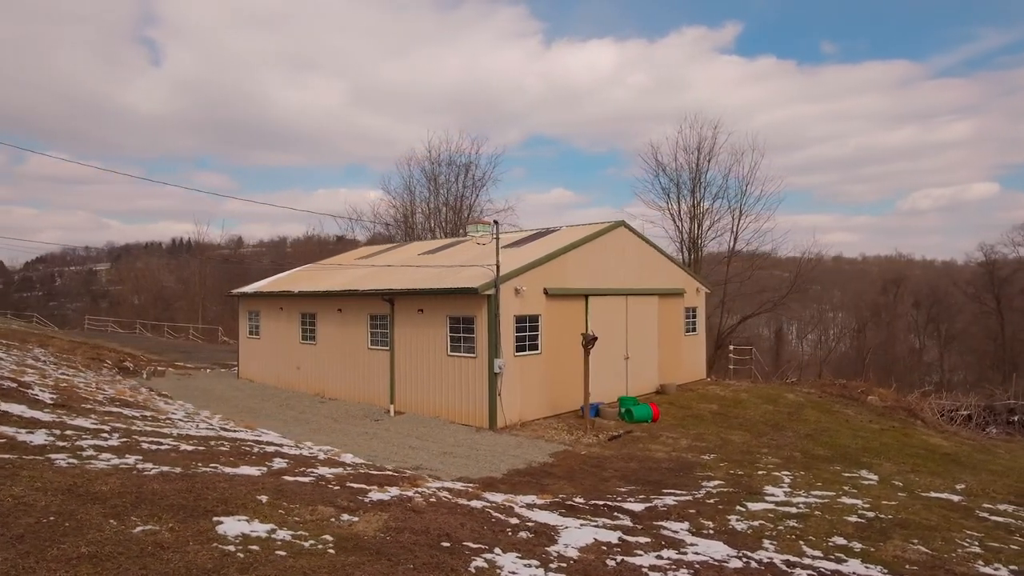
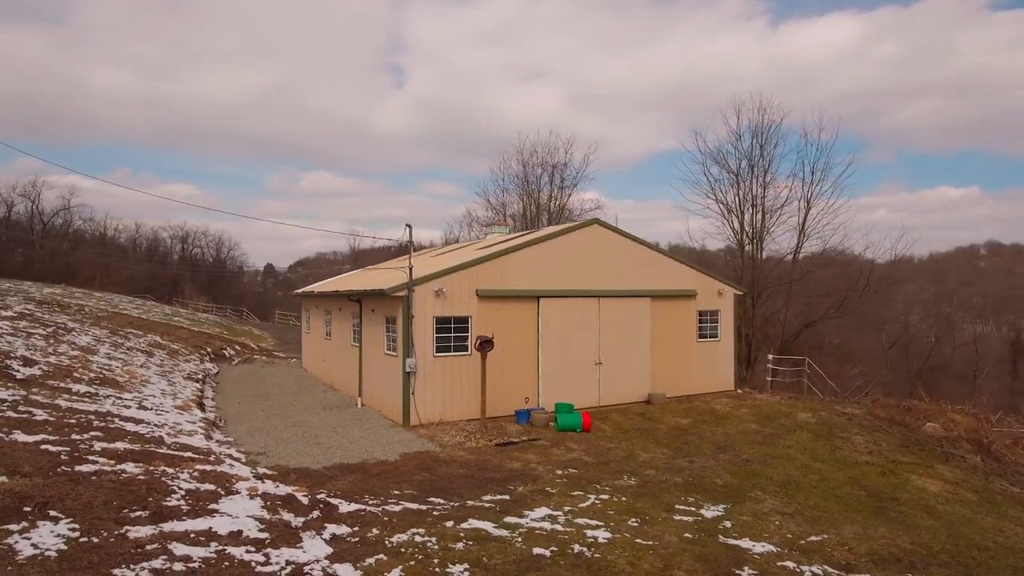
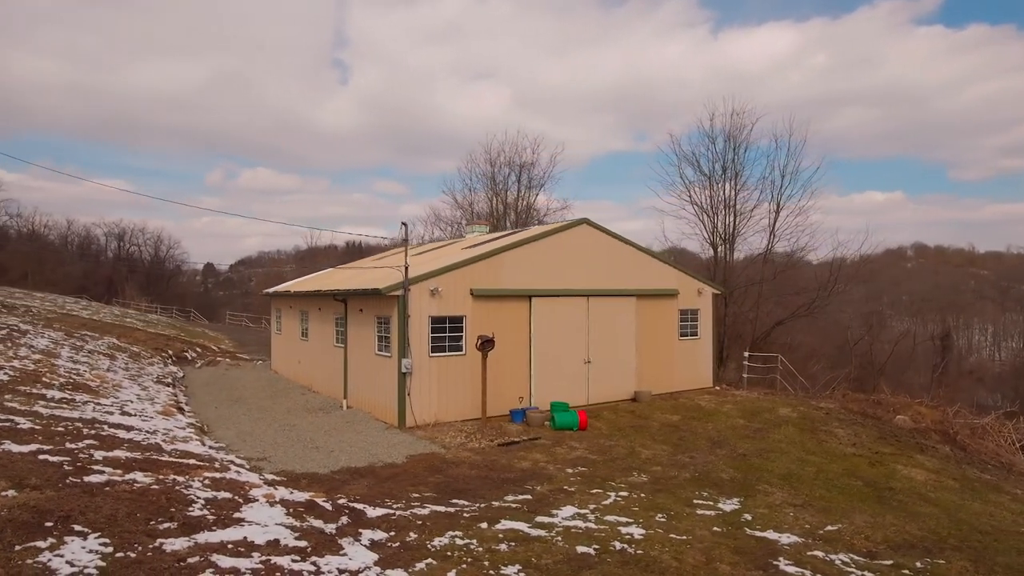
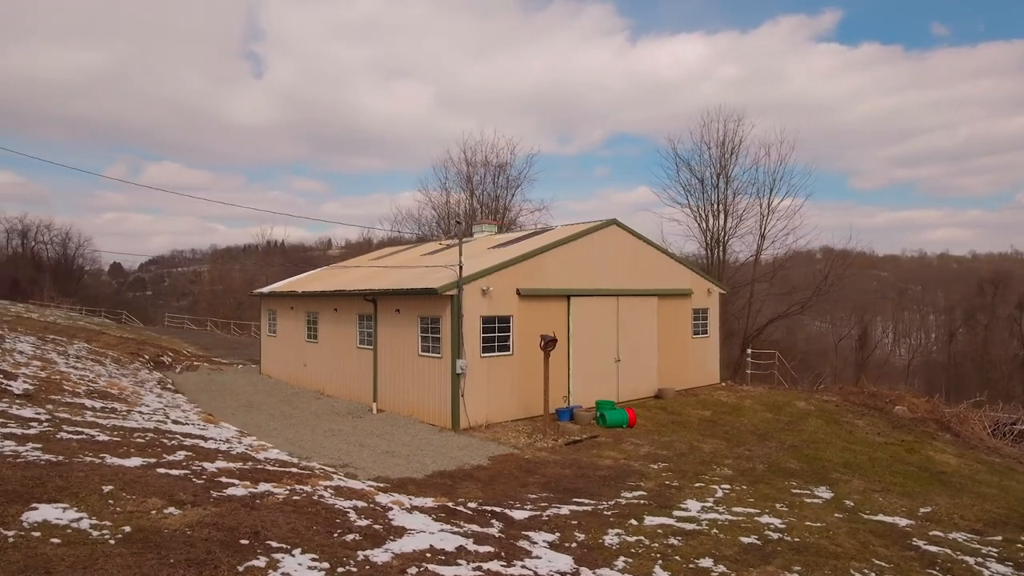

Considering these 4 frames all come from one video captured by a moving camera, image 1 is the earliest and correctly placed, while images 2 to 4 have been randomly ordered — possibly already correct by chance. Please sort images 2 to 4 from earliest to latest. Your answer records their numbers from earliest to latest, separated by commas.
4, 3, 2
